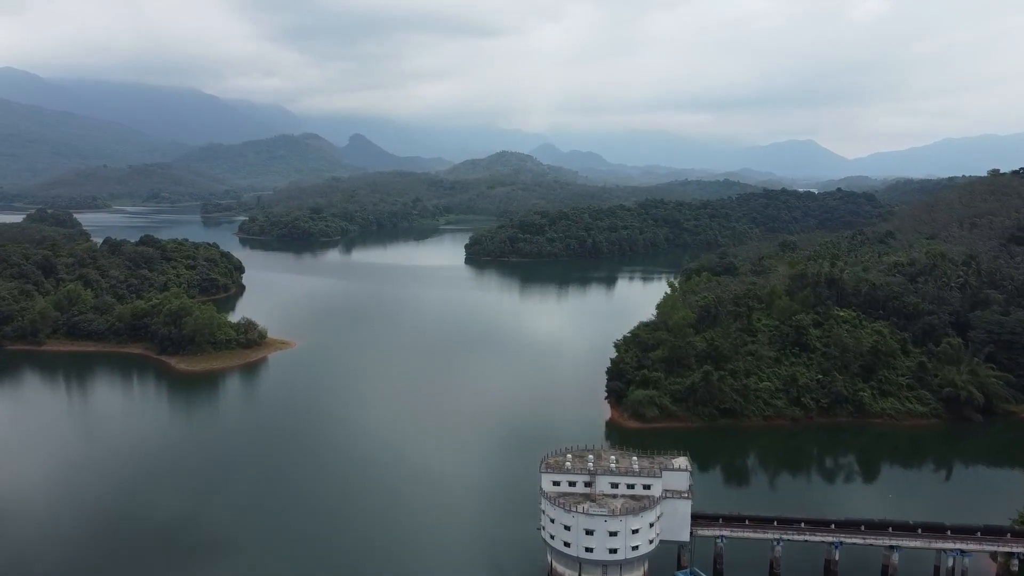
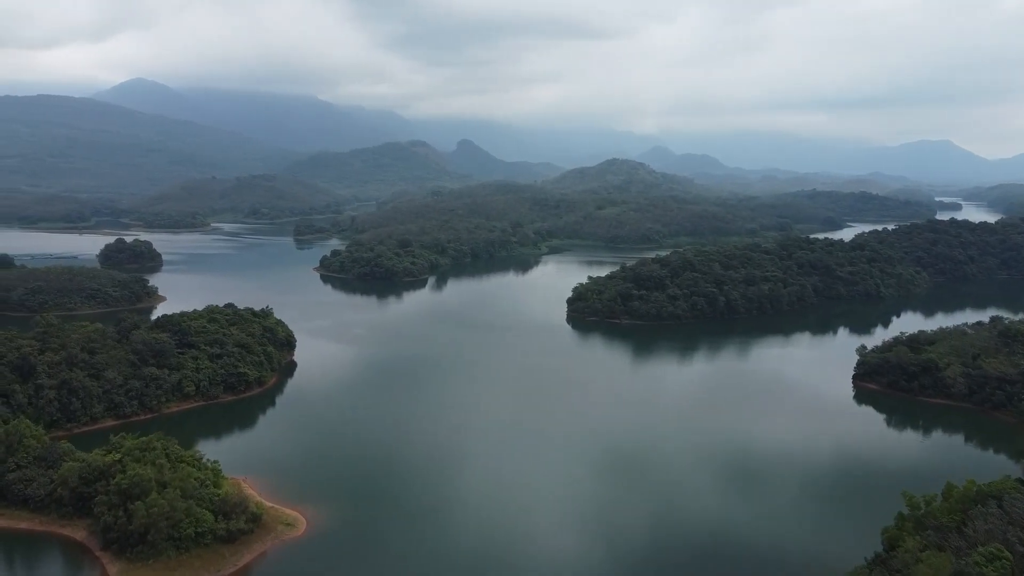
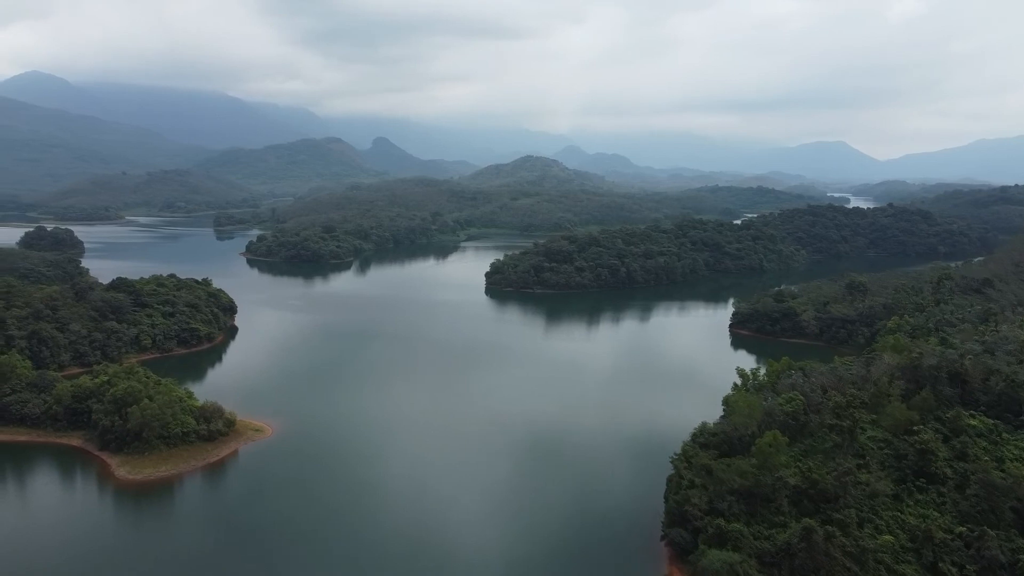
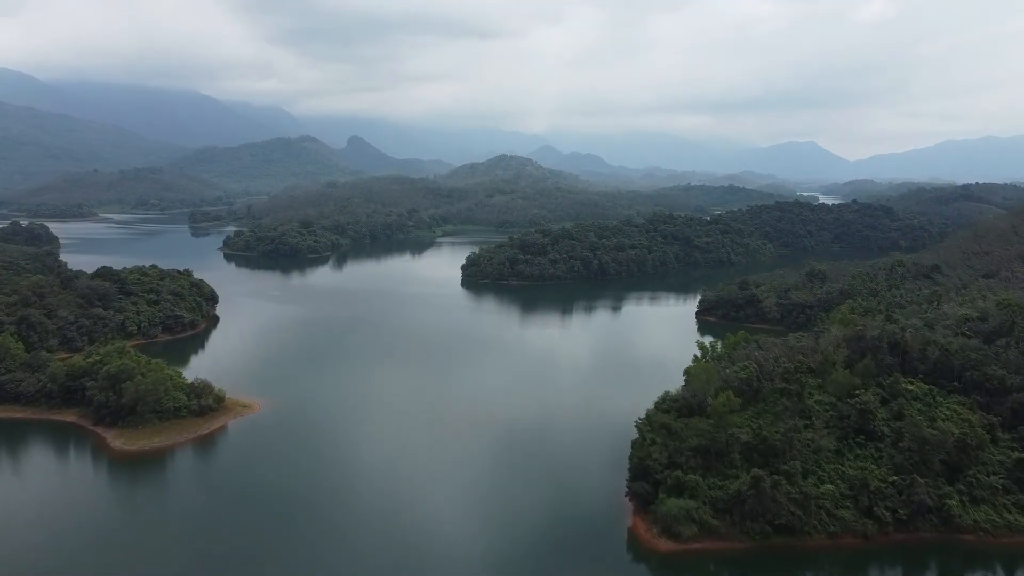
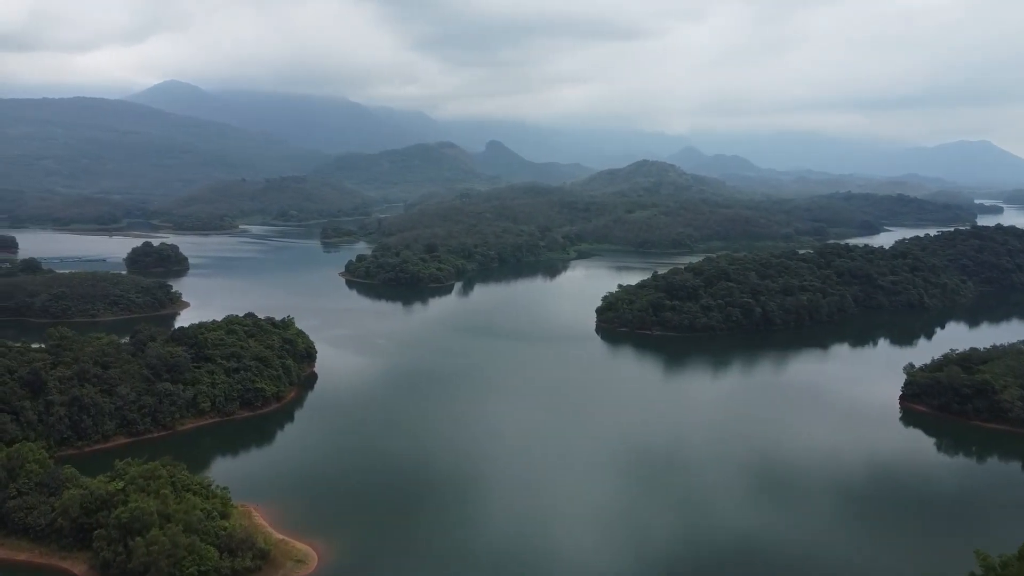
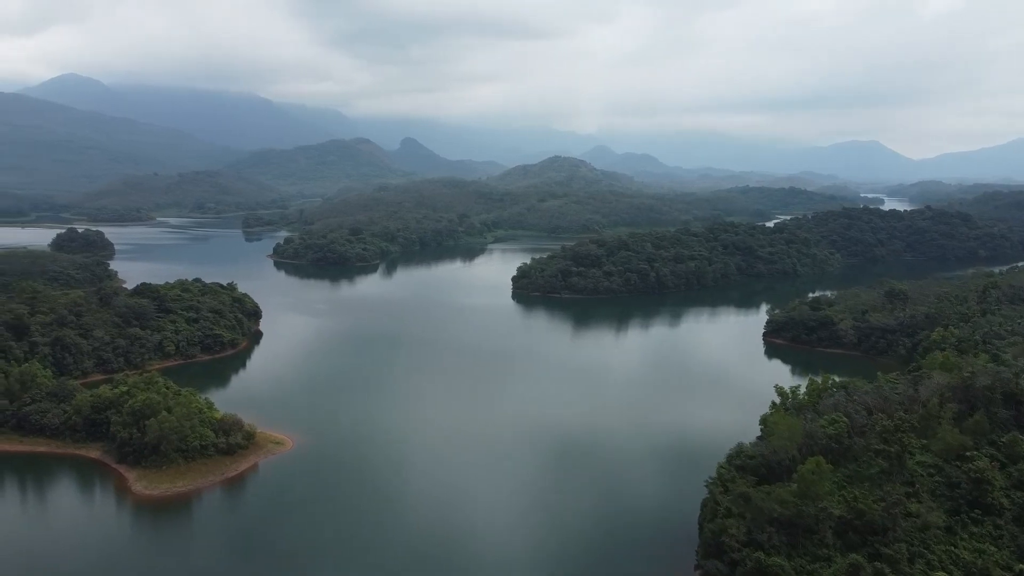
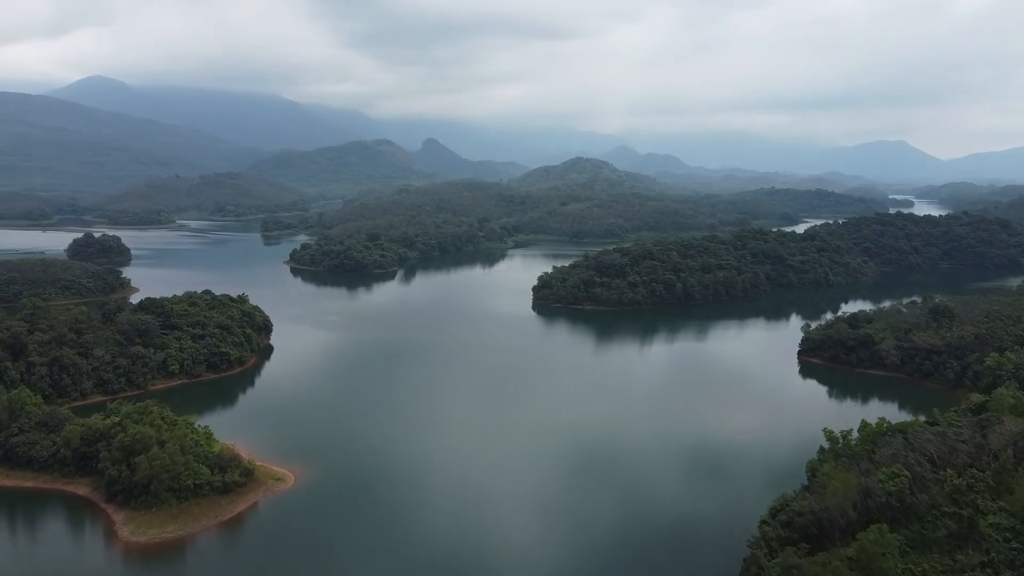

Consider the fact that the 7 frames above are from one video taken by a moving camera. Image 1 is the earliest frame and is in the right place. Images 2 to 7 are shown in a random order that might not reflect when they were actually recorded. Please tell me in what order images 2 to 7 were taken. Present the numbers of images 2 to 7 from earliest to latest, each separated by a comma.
4, 3, 6, 7, 2, 5
